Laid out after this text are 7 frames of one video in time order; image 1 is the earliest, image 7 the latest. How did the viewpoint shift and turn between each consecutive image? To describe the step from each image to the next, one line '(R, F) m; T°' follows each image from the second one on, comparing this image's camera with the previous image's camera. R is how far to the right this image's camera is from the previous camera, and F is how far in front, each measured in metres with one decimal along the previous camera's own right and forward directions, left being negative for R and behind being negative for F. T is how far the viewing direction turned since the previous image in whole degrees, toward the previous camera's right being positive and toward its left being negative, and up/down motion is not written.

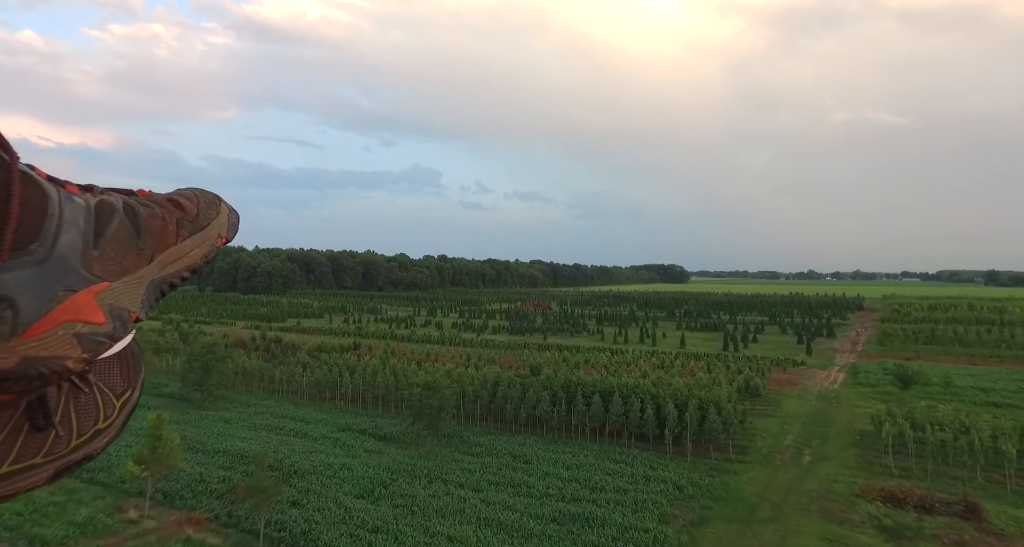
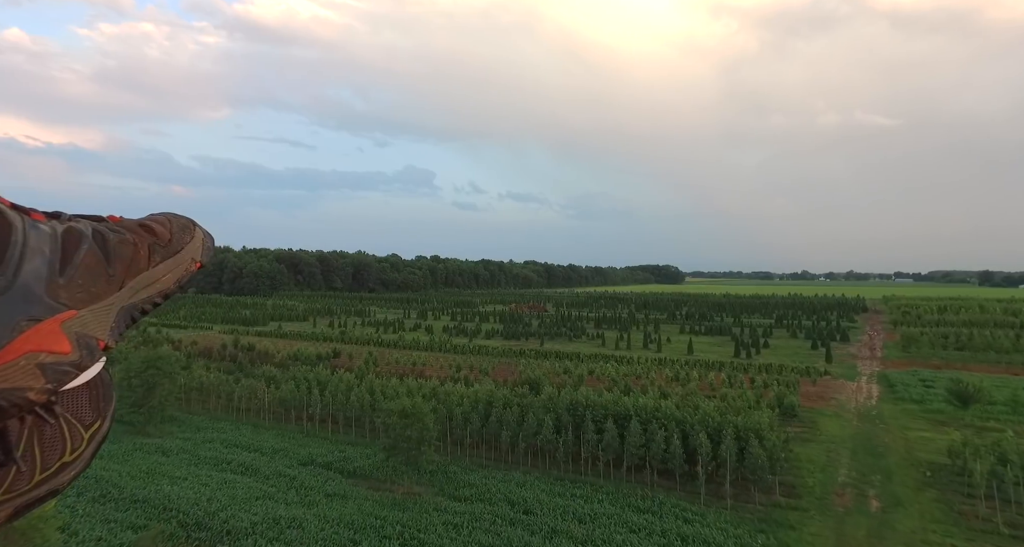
(-0.1, +3.4) m; +1°
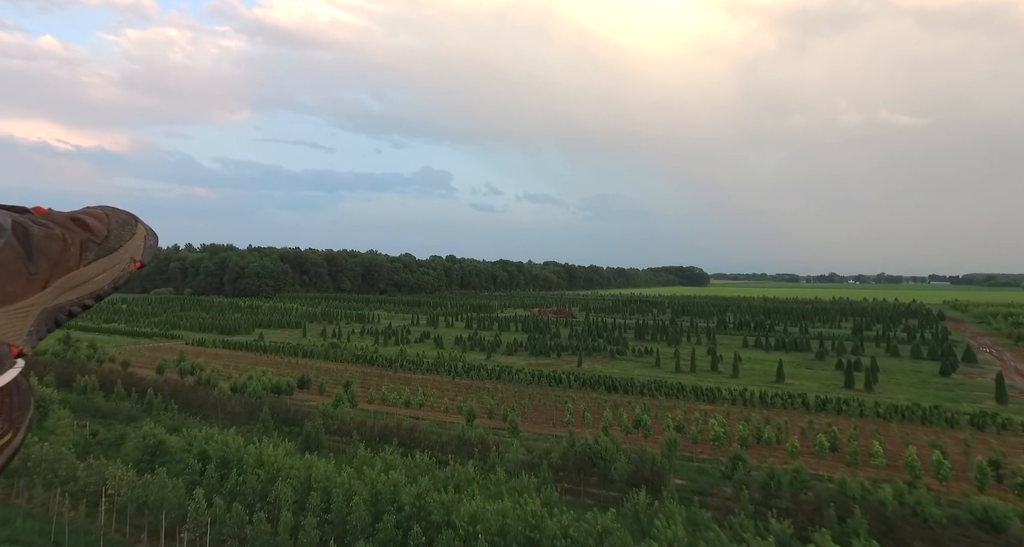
(-0.8, +10.6) m; -1°
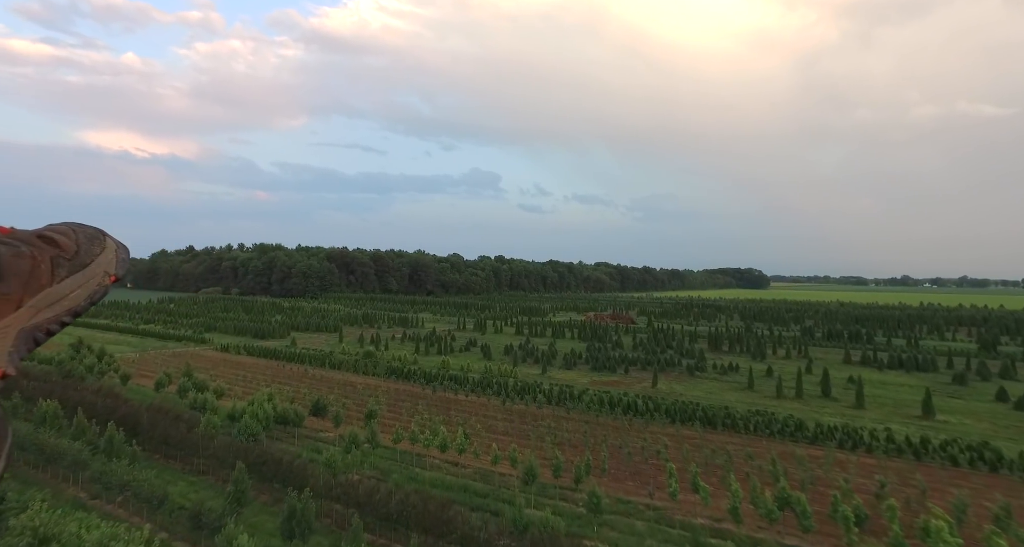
(-0.7, +6.2) m; -4°
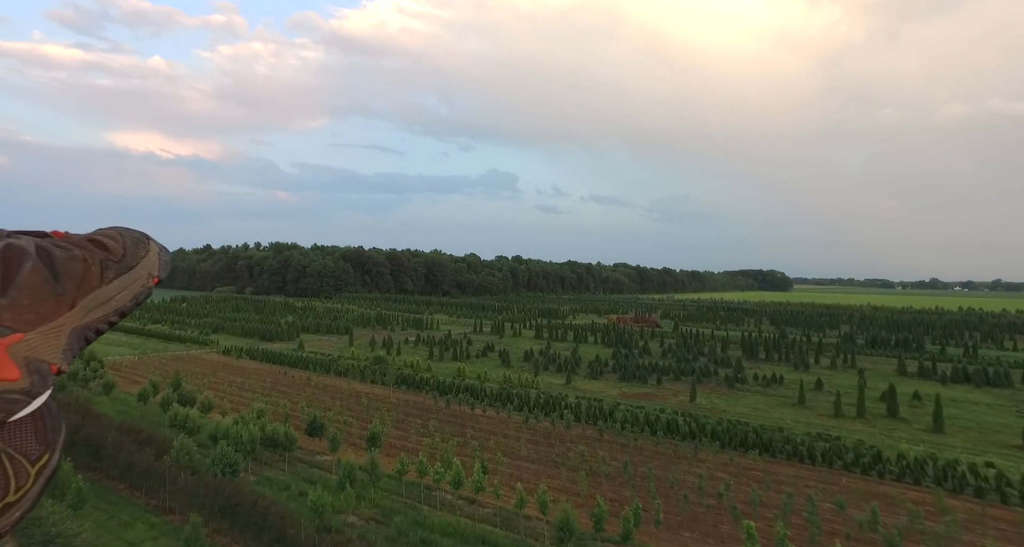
(-0.3, +3.2) m; -1°
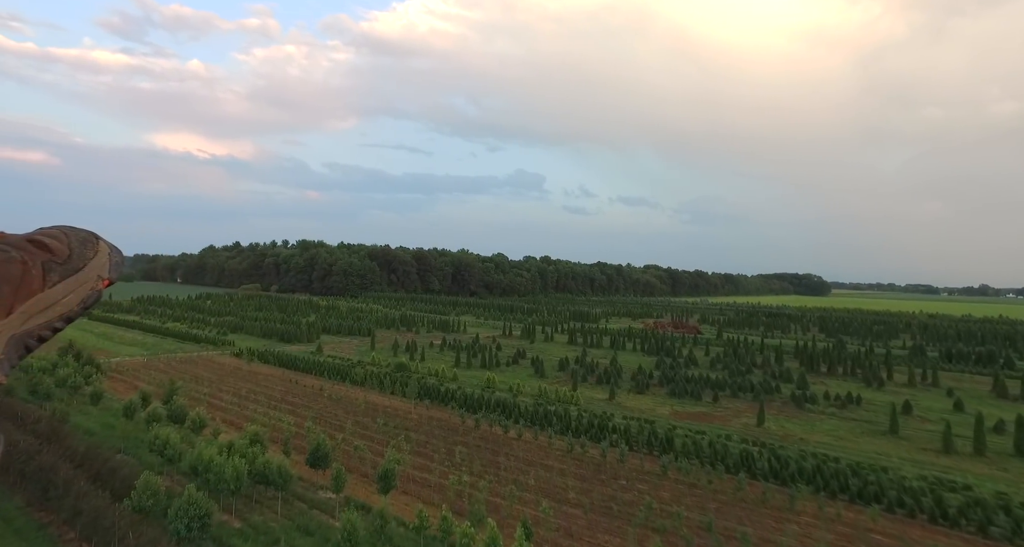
(-0.6, +3.8) m; -2°
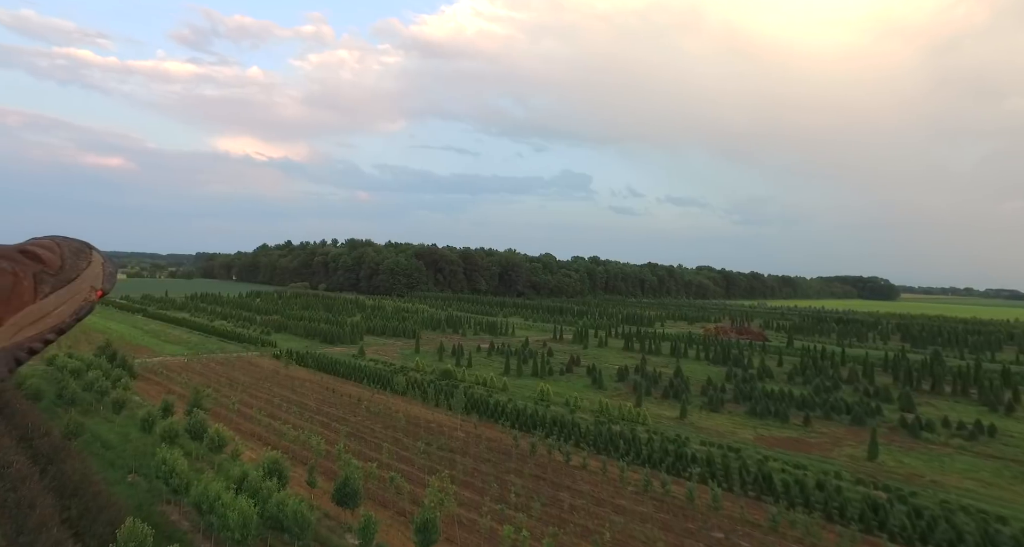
(-0.6, +3.3) m; -4°
